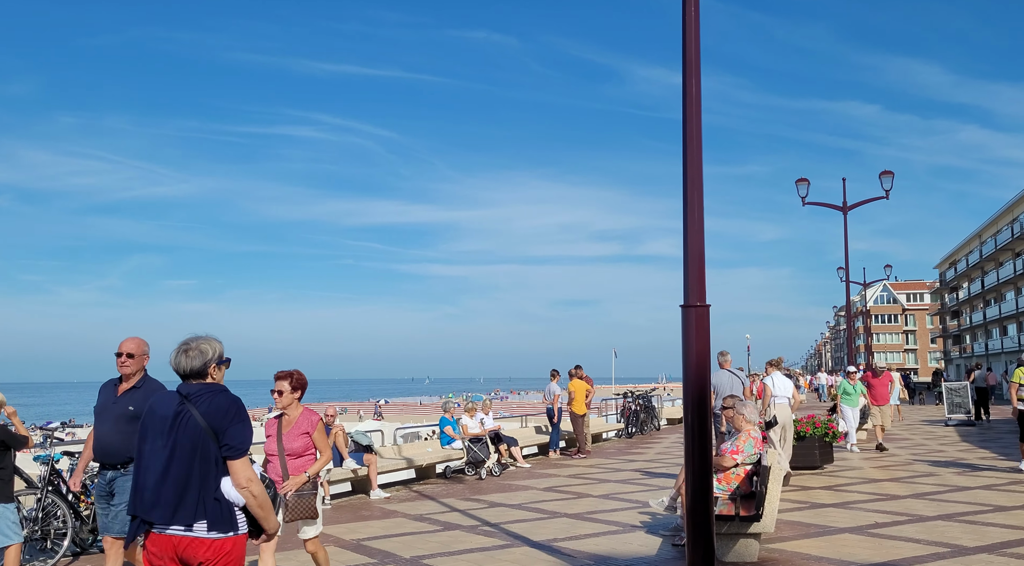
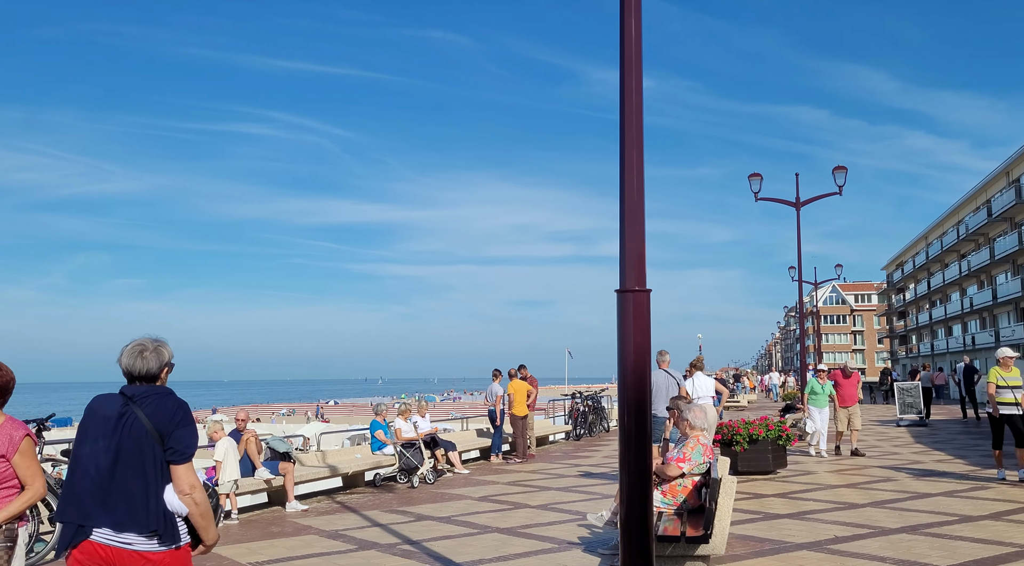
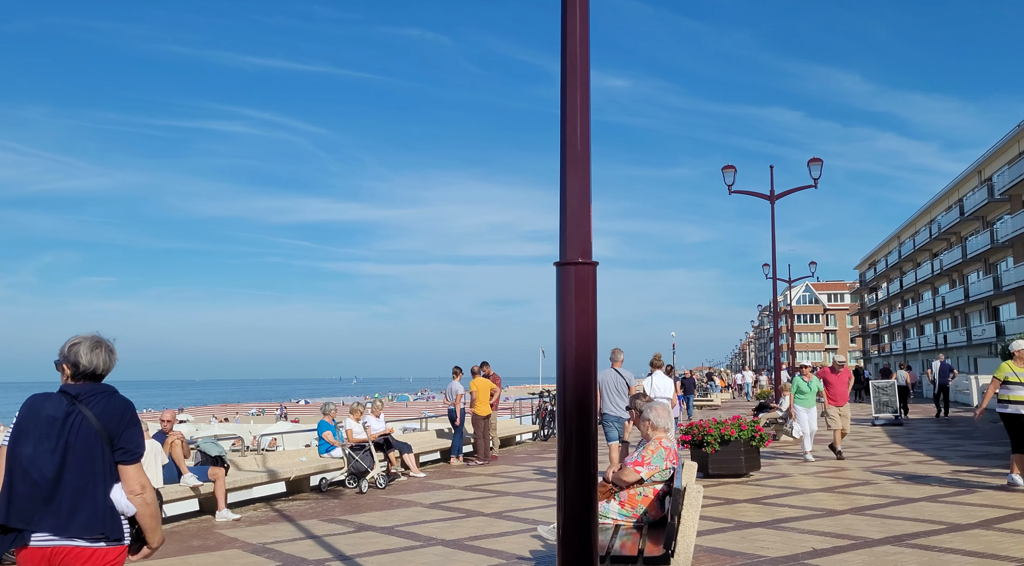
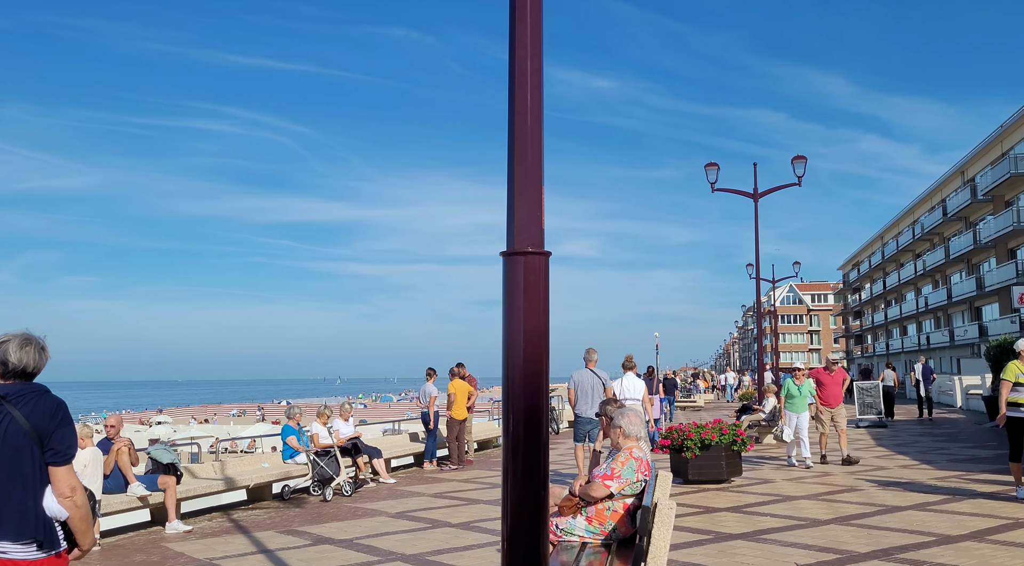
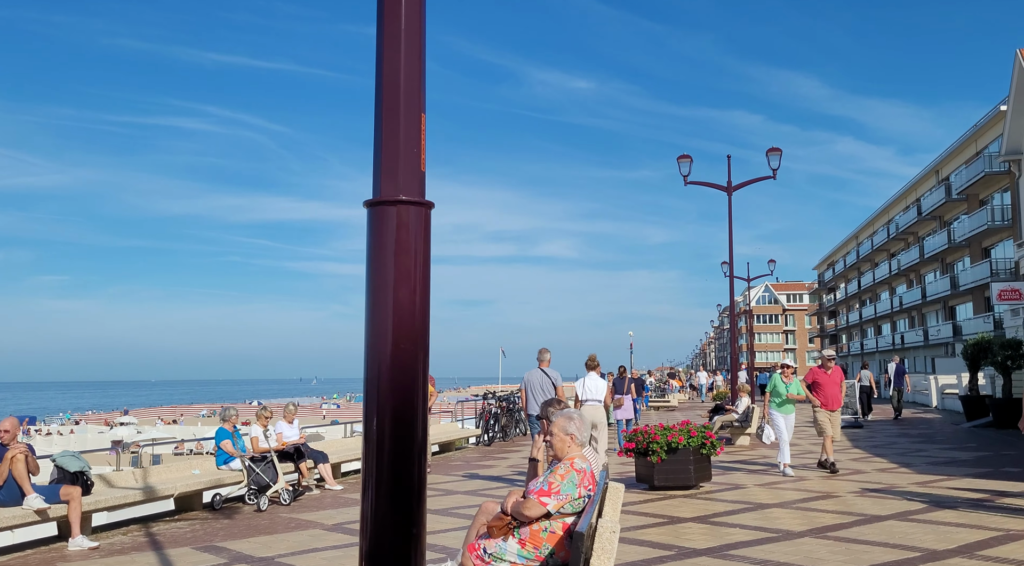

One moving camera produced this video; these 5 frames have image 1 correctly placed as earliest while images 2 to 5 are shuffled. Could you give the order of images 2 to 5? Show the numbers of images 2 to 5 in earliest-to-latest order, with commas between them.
2, 3, 4, 5
